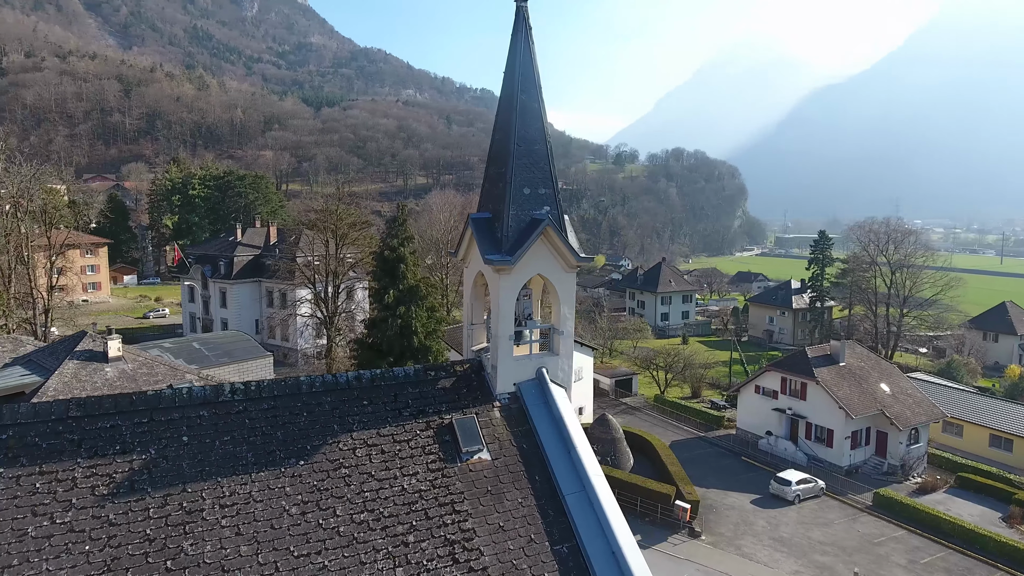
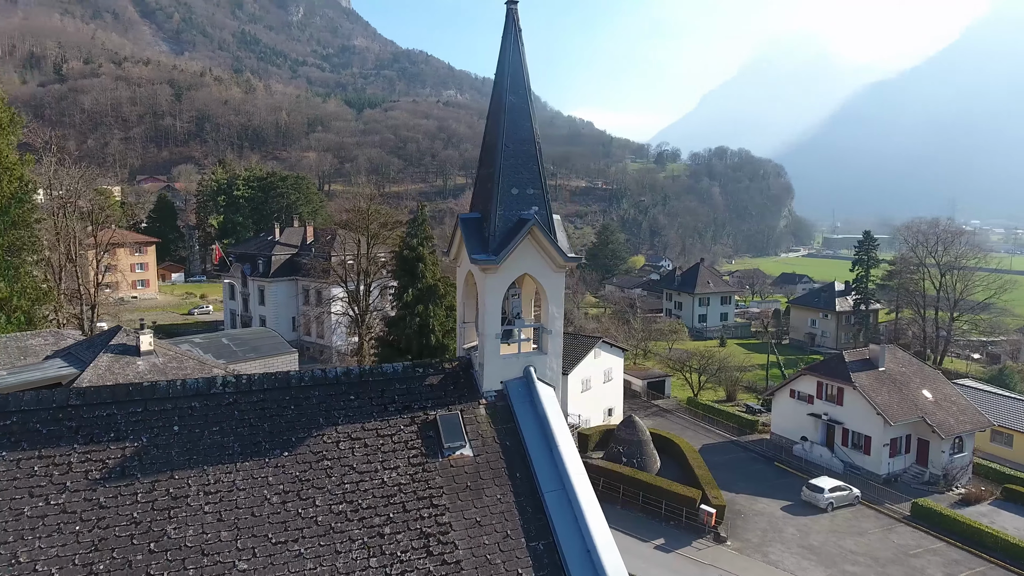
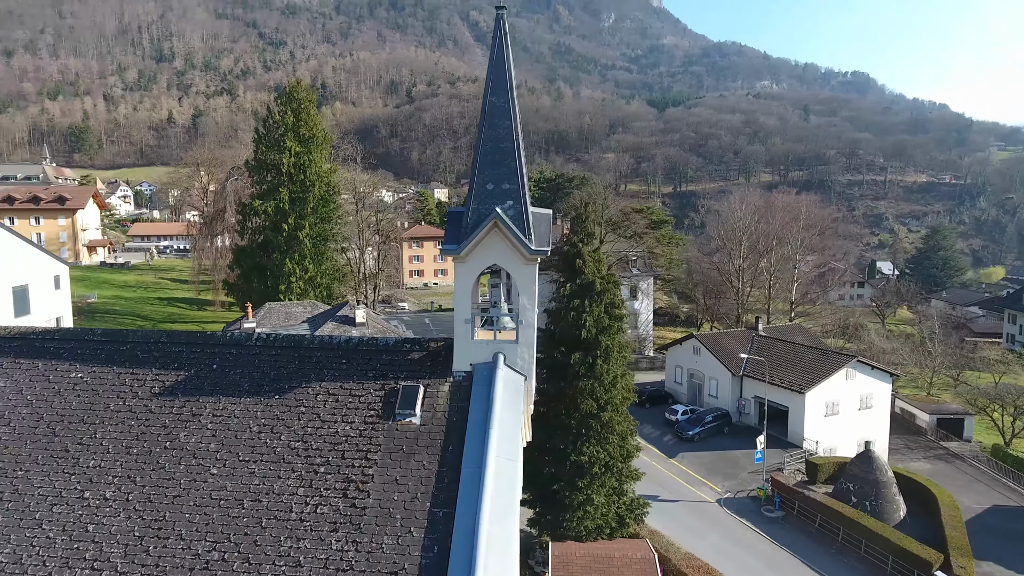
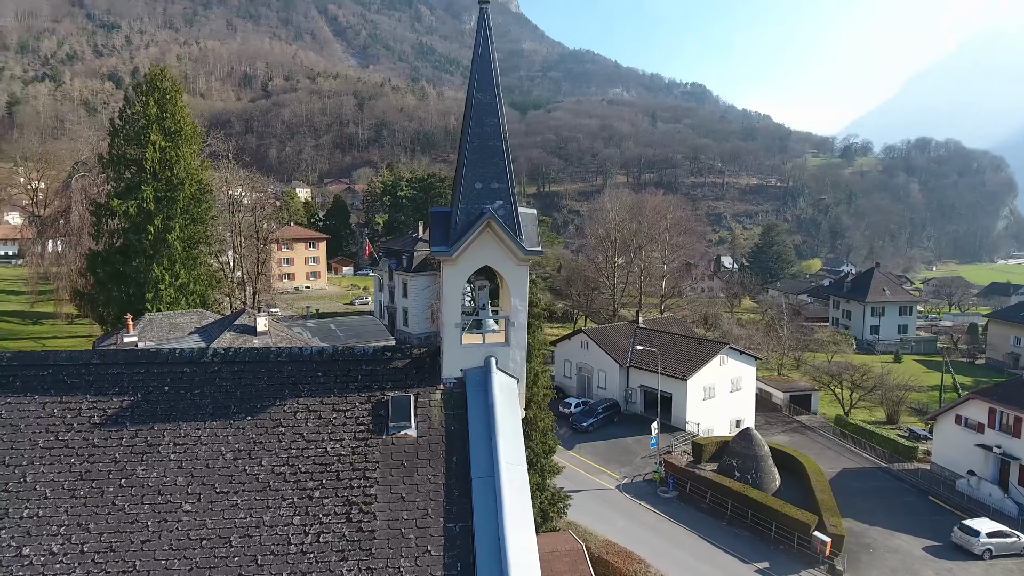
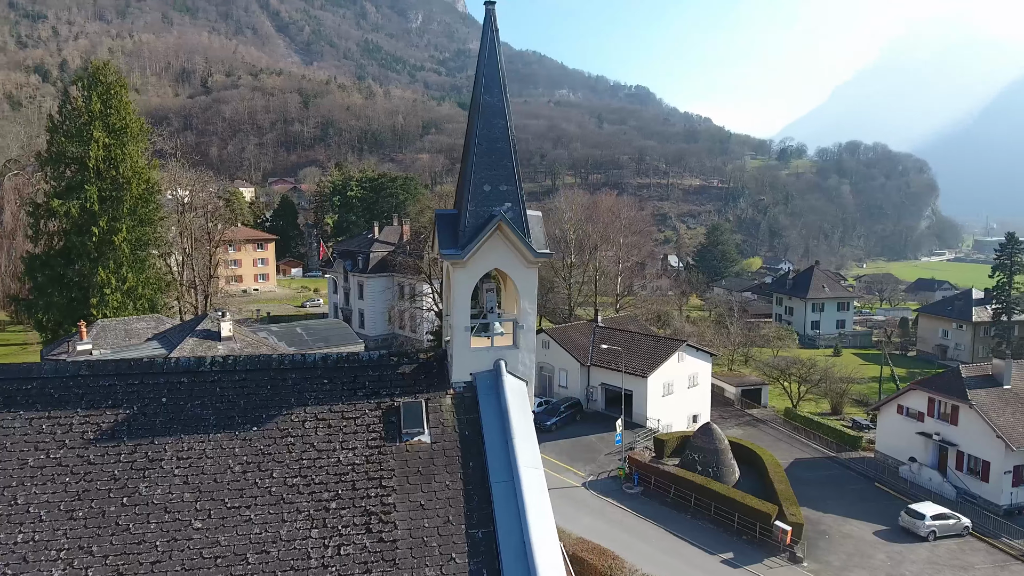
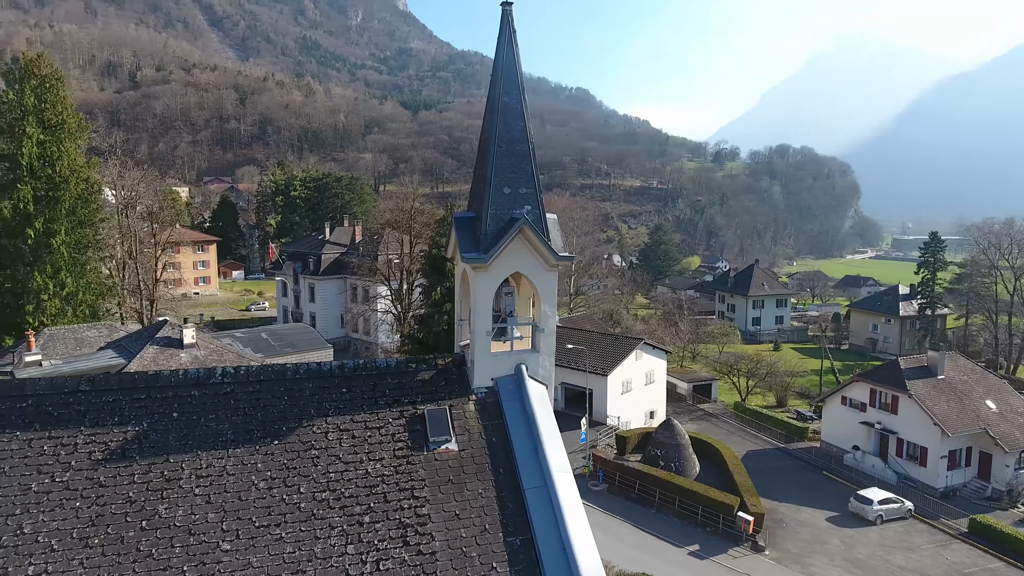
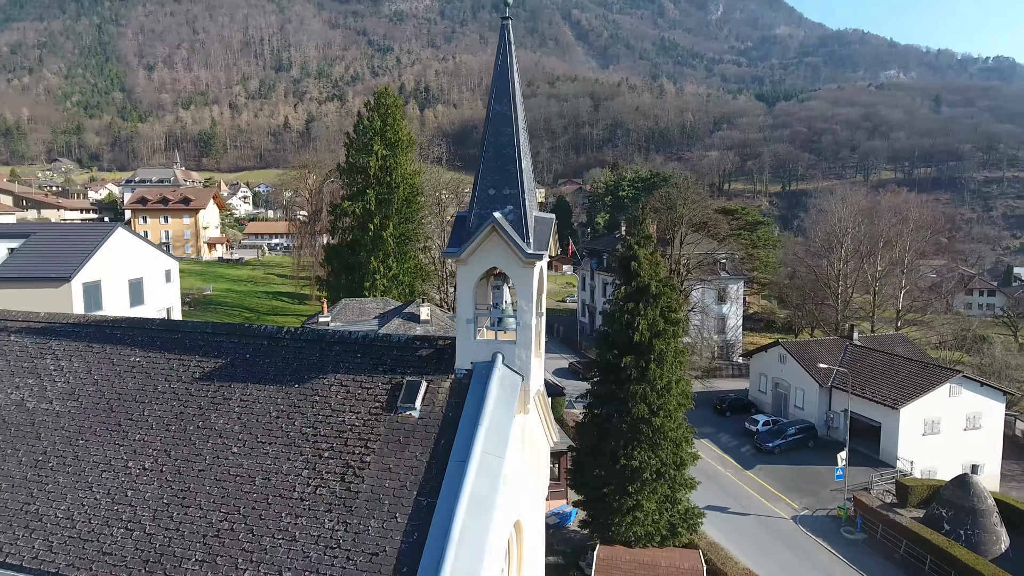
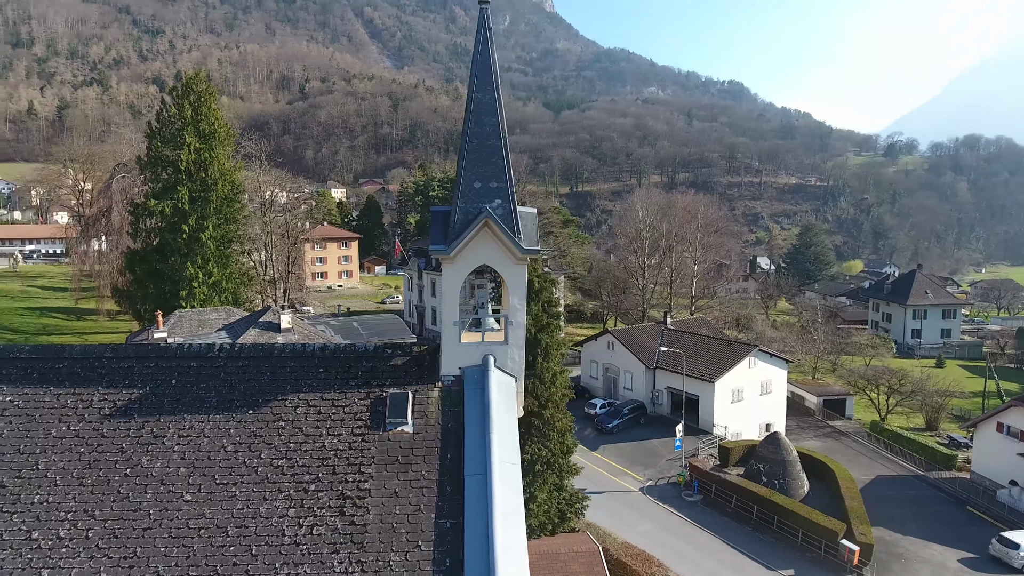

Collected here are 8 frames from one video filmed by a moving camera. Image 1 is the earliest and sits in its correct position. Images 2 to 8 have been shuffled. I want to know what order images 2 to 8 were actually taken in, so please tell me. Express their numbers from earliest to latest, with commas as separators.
2, 6, 5, 4, 8, 3, 7
